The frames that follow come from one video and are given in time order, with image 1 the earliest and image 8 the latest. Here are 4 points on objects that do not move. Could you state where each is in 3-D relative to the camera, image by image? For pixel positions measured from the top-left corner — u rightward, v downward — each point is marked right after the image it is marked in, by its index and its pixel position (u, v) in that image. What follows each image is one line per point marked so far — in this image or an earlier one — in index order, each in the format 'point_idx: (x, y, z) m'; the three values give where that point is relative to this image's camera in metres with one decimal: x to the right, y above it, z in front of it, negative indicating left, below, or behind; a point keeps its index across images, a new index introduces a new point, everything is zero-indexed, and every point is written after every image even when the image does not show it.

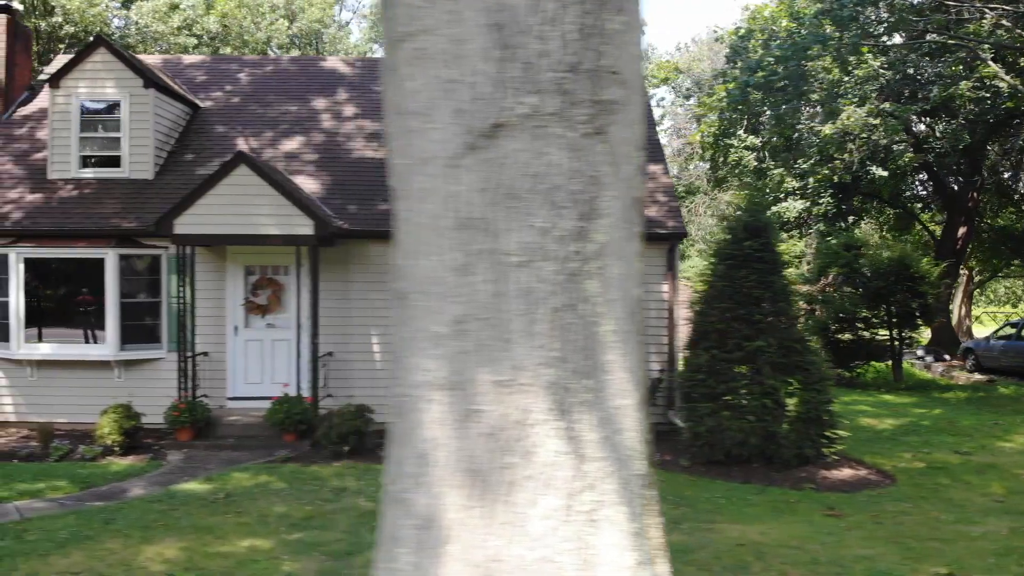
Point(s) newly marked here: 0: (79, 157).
0: (-16.4, +5.0, +13.7) m
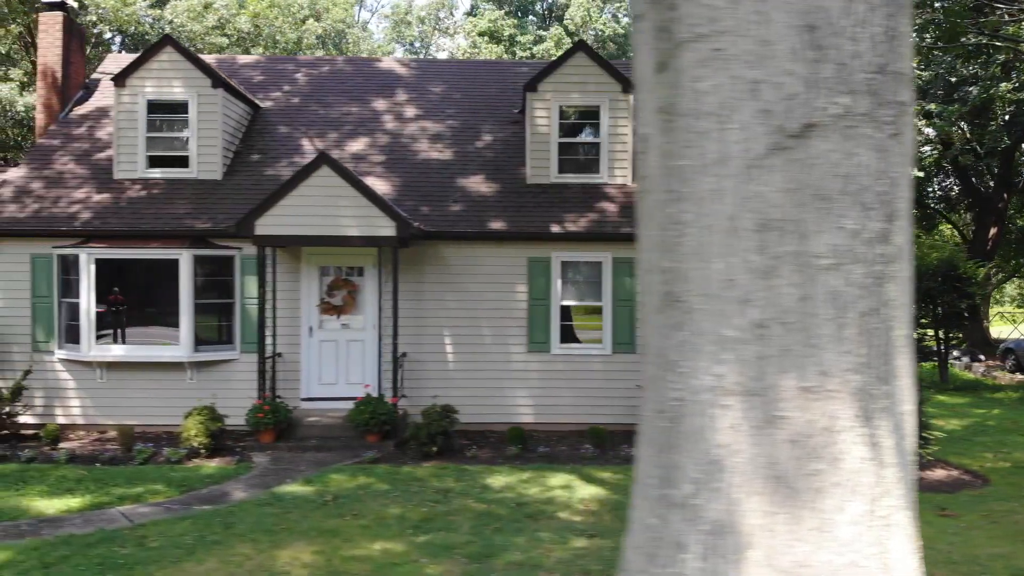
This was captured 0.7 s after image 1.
0: (-13.8, +4.9, +13.5) m
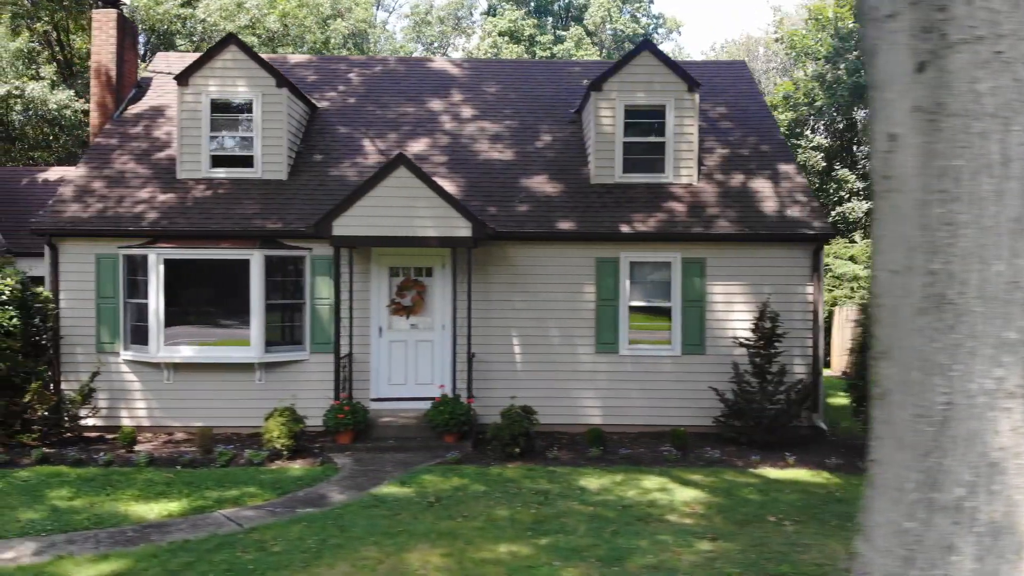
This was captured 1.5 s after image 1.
0: (-11.3, +4.9, +13.4) m
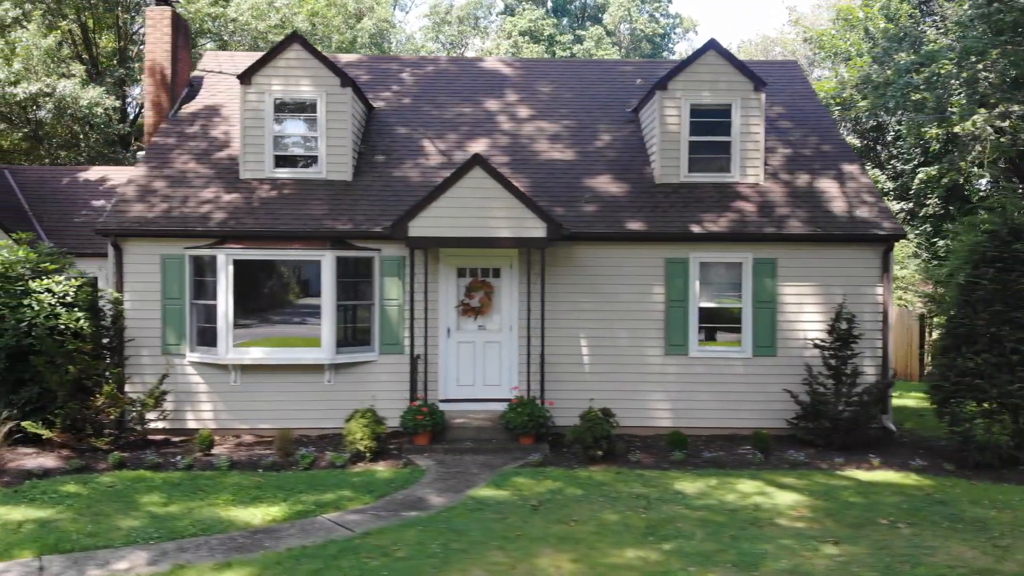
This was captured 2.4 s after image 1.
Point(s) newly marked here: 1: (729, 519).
0: (-8.9, +4.9, +13.3) m
1: (+5.0, -5.3, +8.2) m
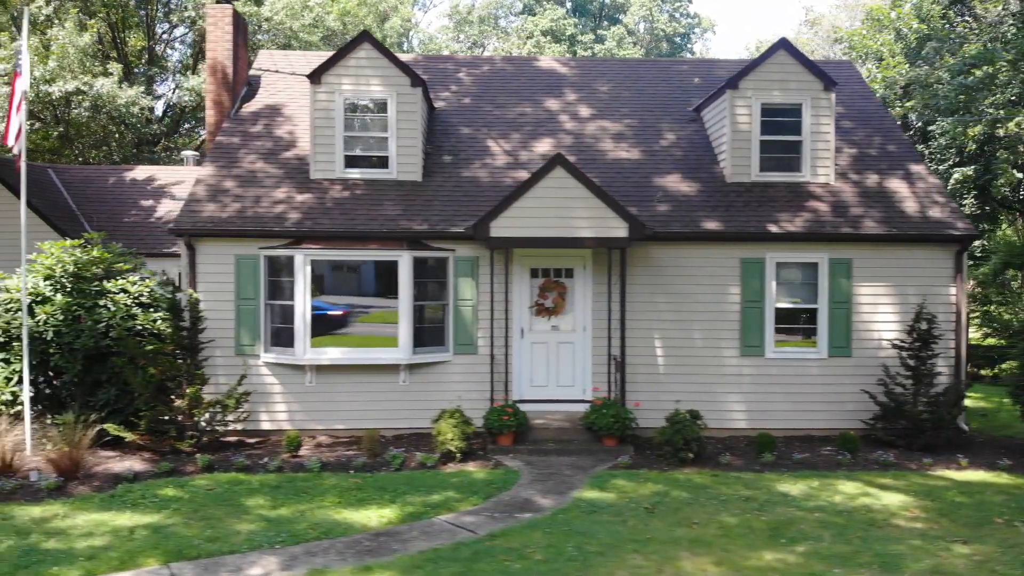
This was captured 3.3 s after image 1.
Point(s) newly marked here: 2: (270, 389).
0: (-6.2, +4.9, +13.2) m
1: (+7.6, -5.3, +8.1) m
2: (-8.4, -3.5, +12.3) m
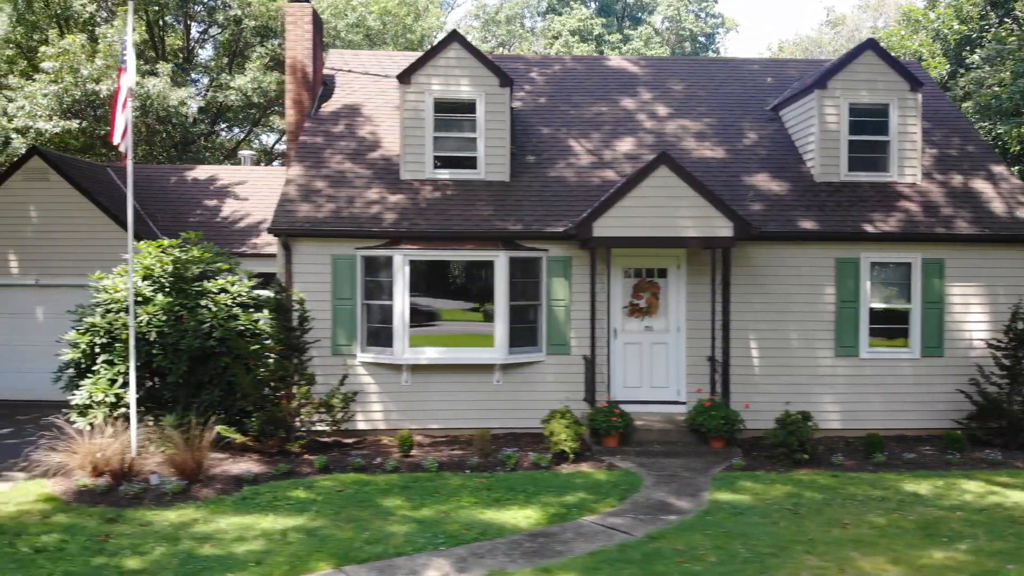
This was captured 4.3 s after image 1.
0: (-2.9, +4.8, +13.1) m
1: (+11.0, -5.3, +8.2) m
2: (-5.0, -3.5, +12.2) m
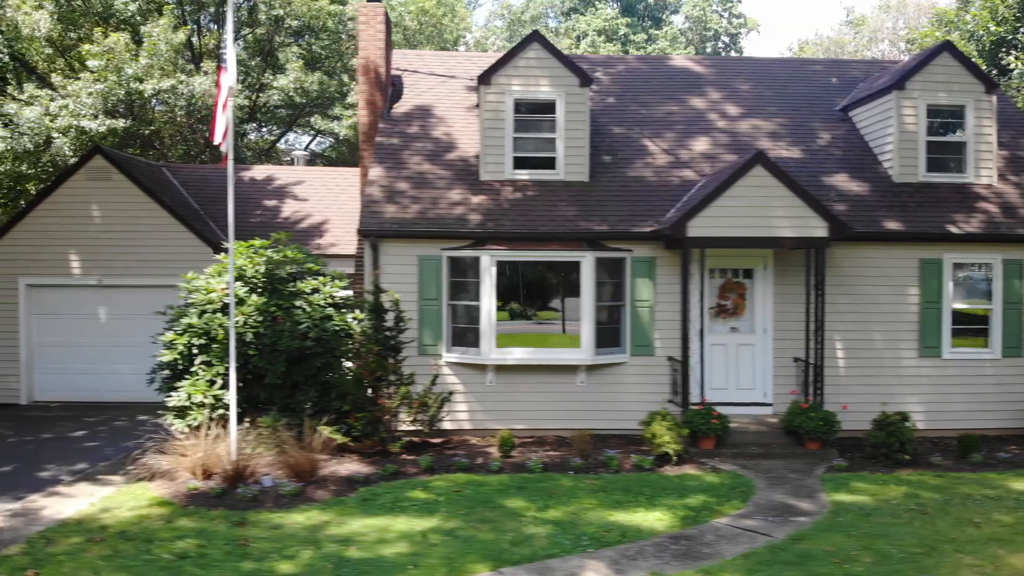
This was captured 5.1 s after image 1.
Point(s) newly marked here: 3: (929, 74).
0: (0.0, +4.8, +13.1) m
1: (+14.0, -5.3, +8.3) m
2: (-2.0, -3.5, +12.2) m
3: (+15.7, +8.1, +13.4) m
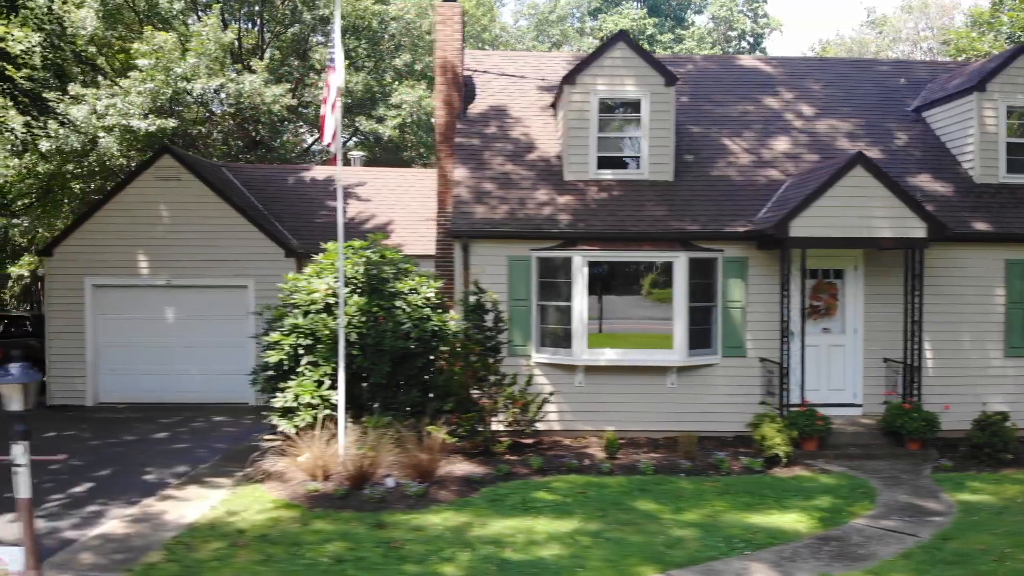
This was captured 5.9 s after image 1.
0: (+3.2, +4.8, +13.1) m
1: (+17.2, -5.4, +8.4) m
2: (+1.1, -3.6, +12.2) m
3: (+18.8, +8.0, +13.5) m
